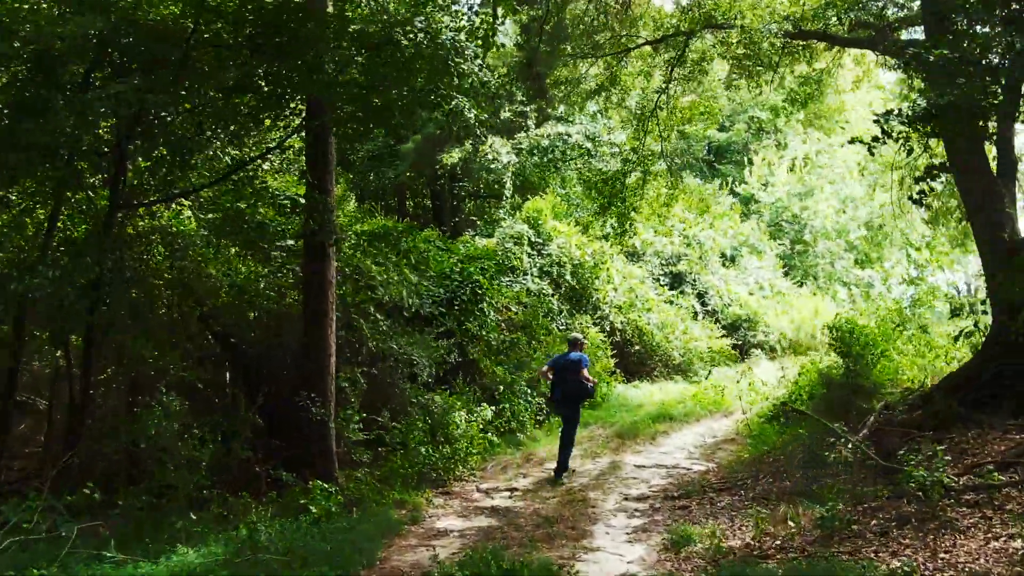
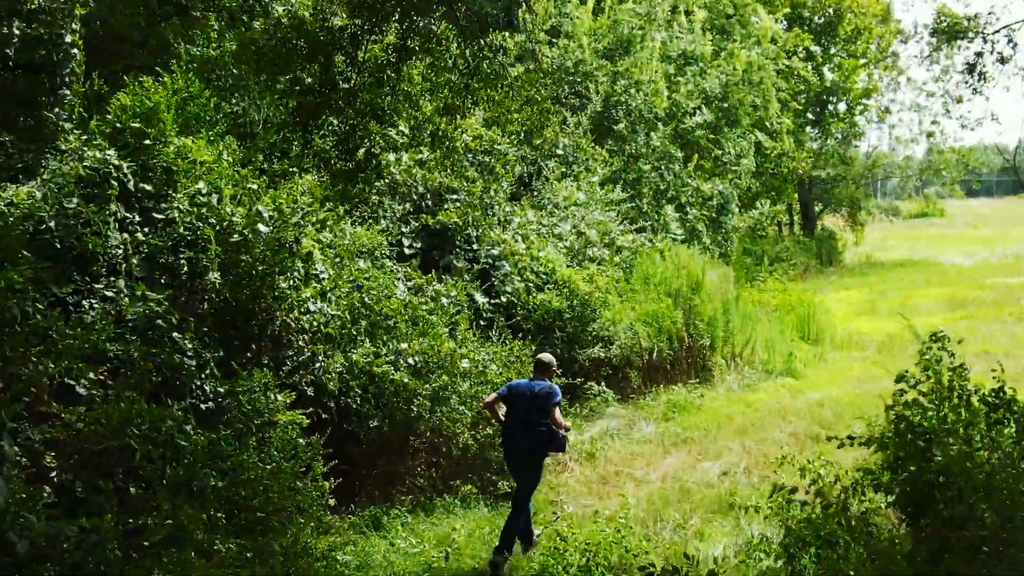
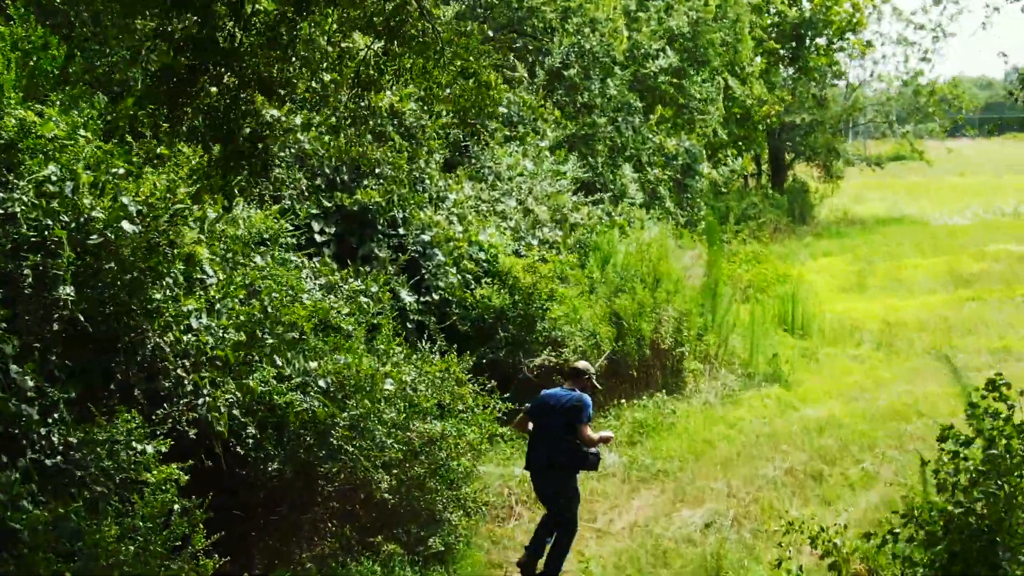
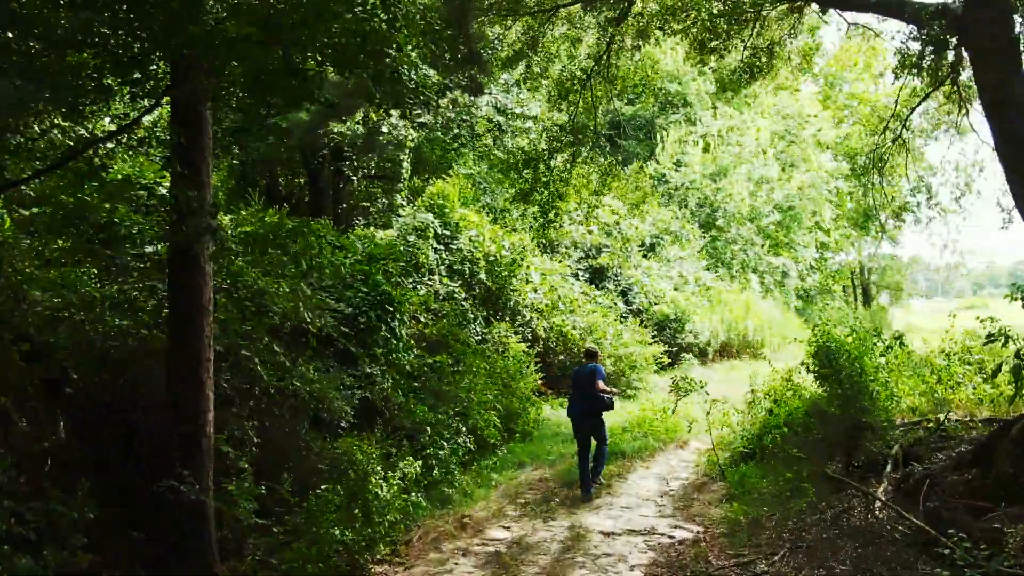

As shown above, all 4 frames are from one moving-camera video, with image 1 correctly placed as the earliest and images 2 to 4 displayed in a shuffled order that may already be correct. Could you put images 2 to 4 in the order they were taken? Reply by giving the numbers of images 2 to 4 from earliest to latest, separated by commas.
4, 2, 3
